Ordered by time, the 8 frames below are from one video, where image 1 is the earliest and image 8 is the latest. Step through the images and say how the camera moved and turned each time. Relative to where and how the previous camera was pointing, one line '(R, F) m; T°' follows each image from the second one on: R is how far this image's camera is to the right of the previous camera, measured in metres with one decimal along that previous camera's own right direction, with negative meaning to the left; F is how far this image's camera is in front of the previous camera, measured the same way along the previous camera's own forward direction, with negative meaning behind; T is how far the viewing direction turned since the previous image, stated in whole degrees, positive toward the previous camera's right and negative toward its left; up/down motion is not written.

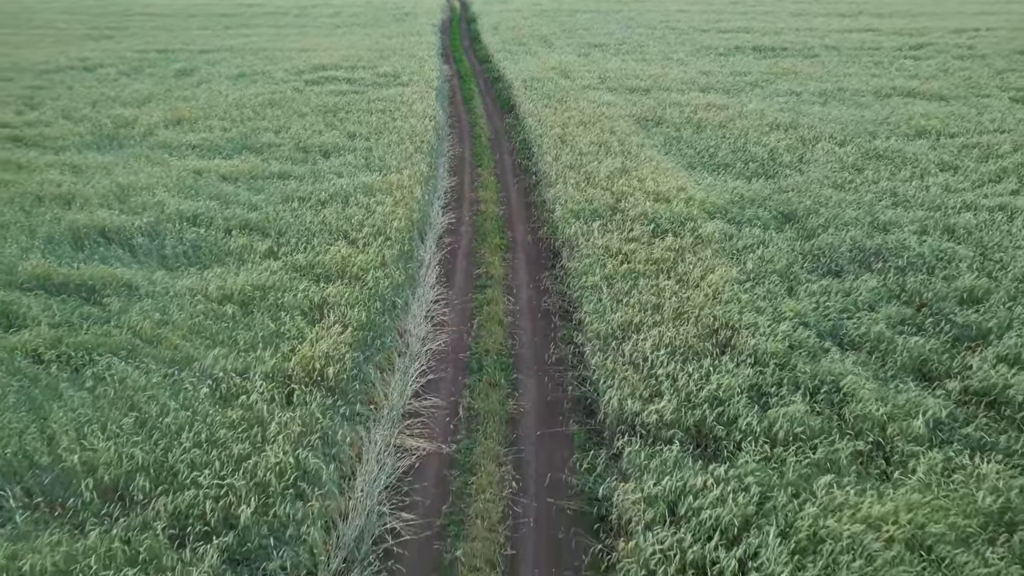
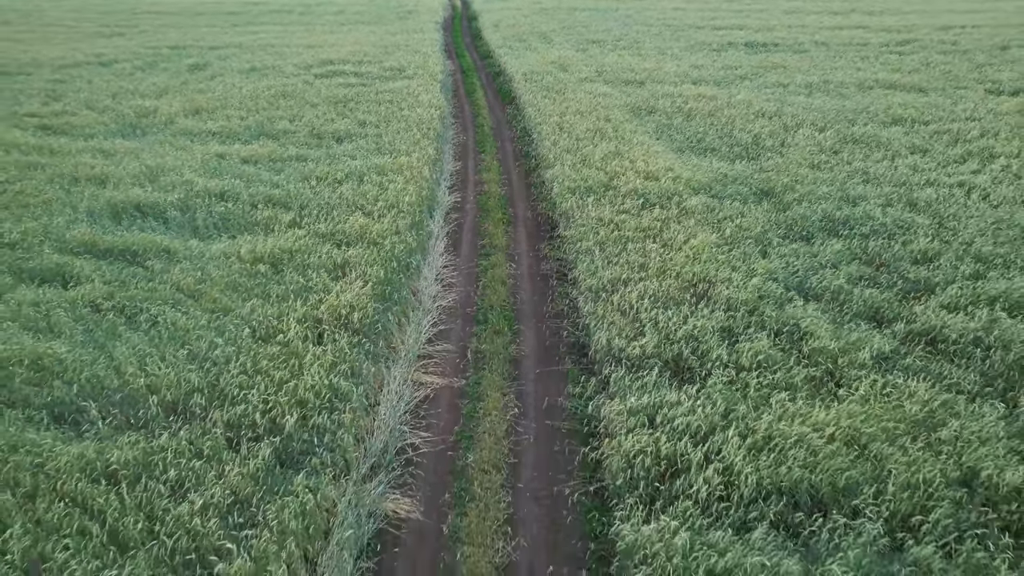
(0.0, -1.2) m; 0°
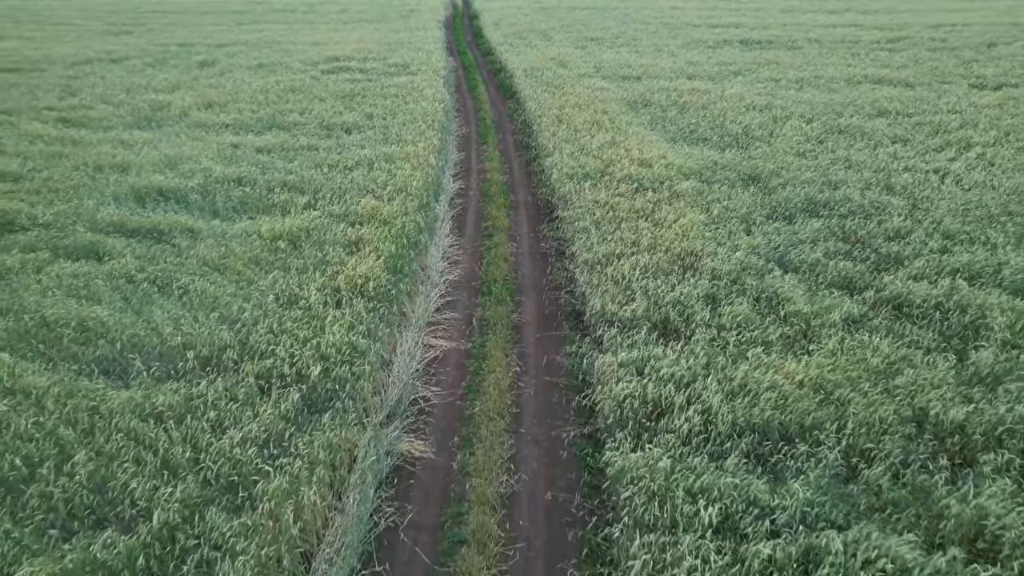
(0.0, -0.9) m; 0°
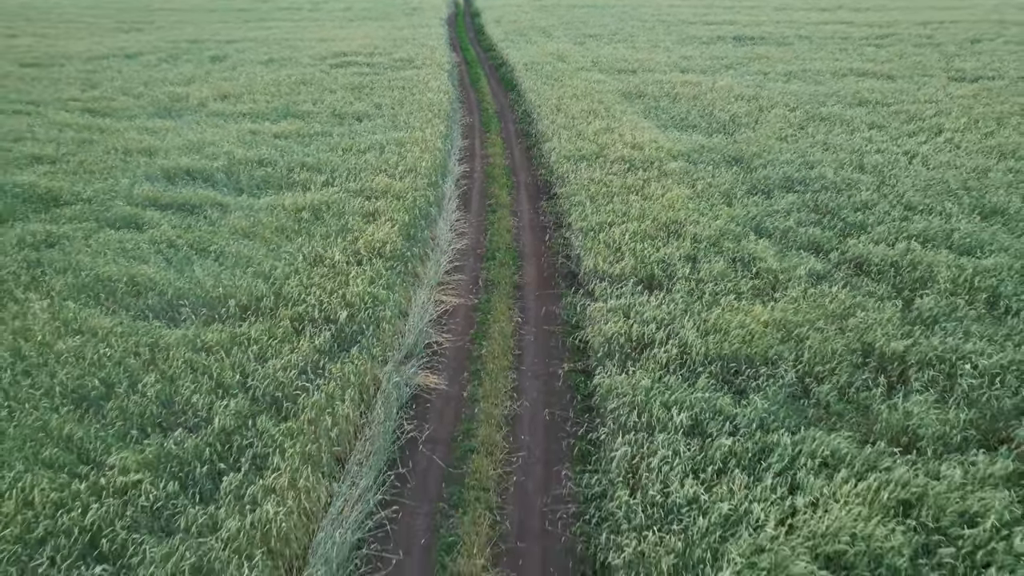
(0.0, -1.2) m; 0°
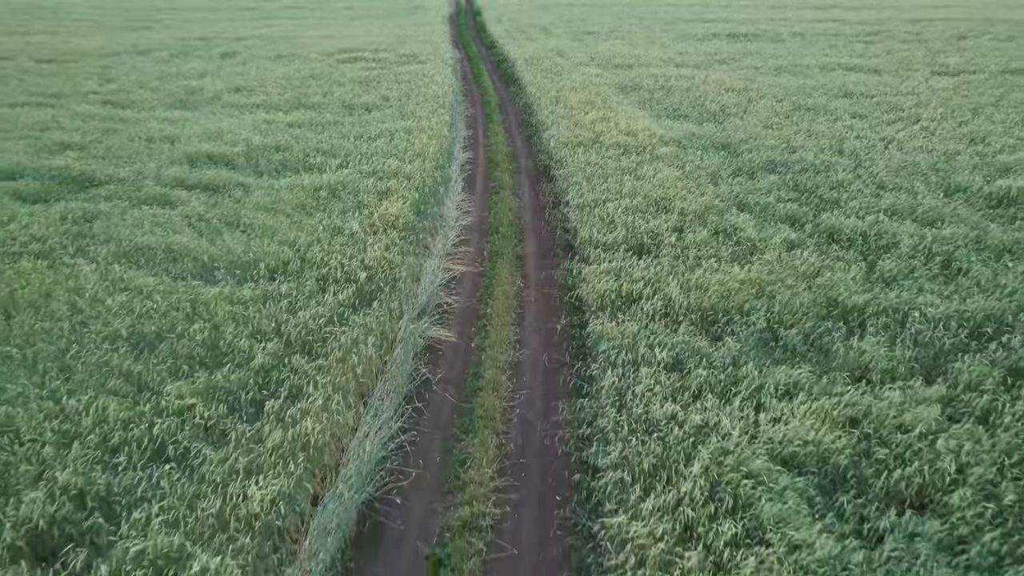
(0.0, -1.1) m; 0°
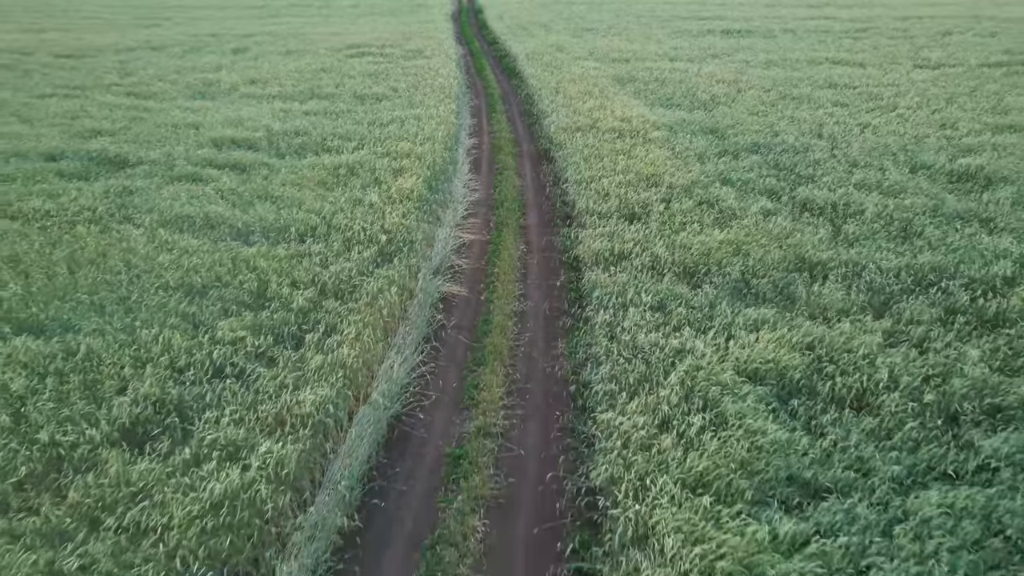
(-0.1, -1.3) m; 0°
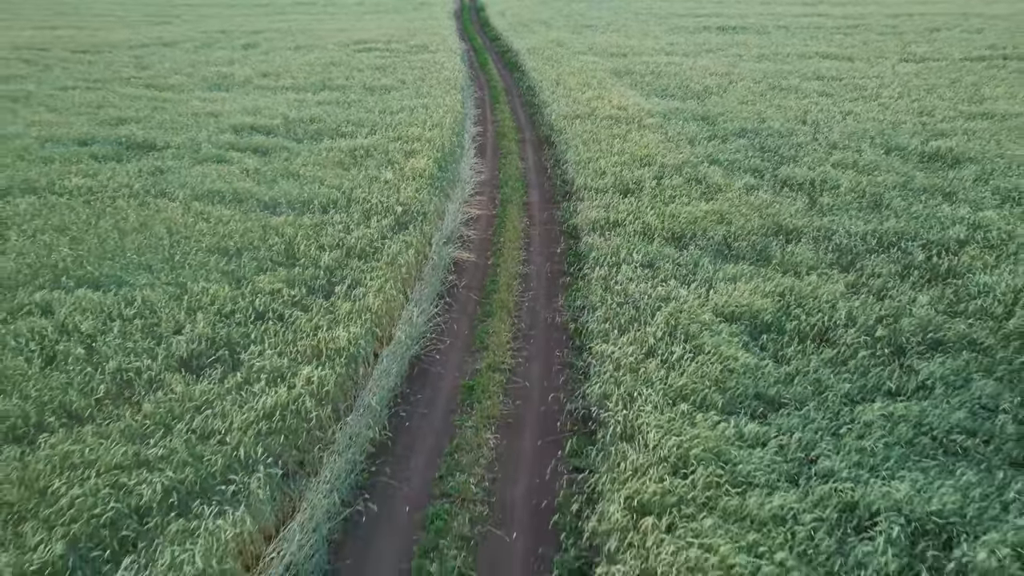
(-0.1, -1.2) m; 0°
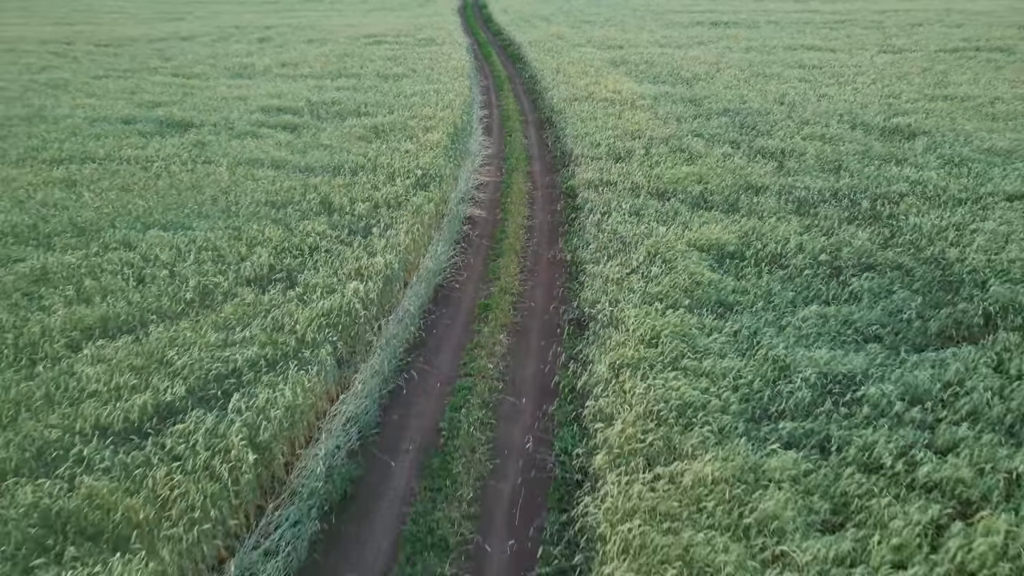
(-0.1, -1.9) m; 0°
